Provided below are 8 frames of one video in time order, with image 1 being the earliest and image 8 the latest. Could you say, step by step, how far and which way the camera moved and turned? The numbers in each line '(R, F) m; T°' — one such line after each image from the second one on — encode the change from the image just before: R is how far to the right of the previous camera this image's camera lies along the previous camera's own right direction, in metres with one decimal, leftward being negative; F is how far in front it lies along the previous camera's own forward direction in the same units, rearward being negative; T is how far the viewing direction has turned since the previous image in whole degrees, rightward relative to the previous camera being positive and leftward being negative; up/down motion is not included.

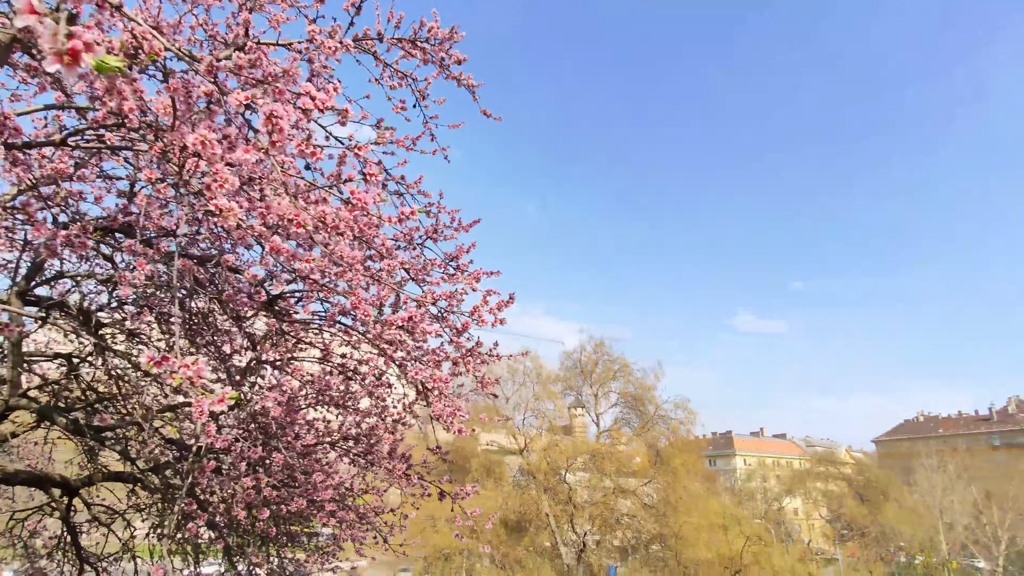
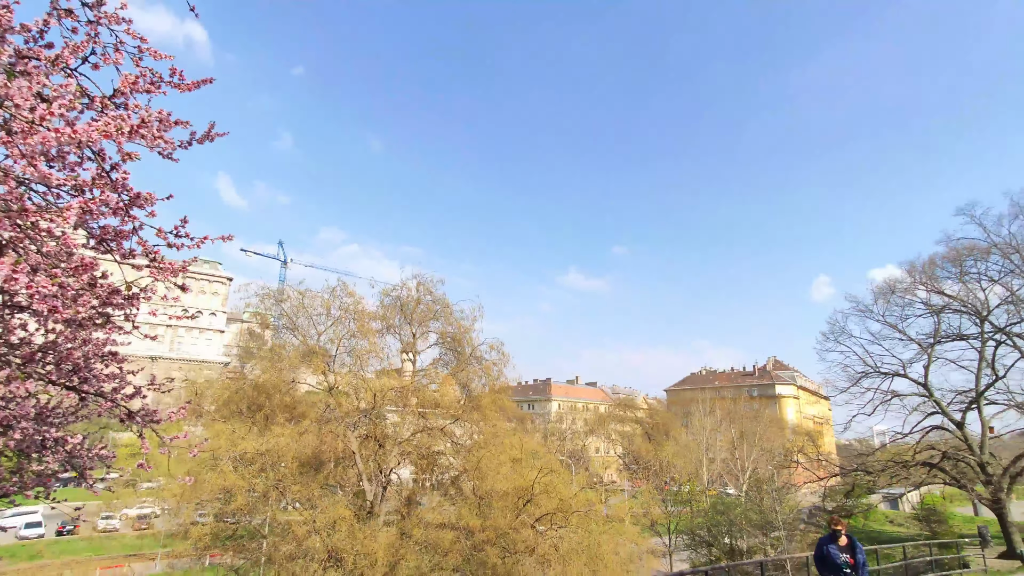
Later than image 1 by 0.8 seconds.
(+0.5, +0.3) m; +16°
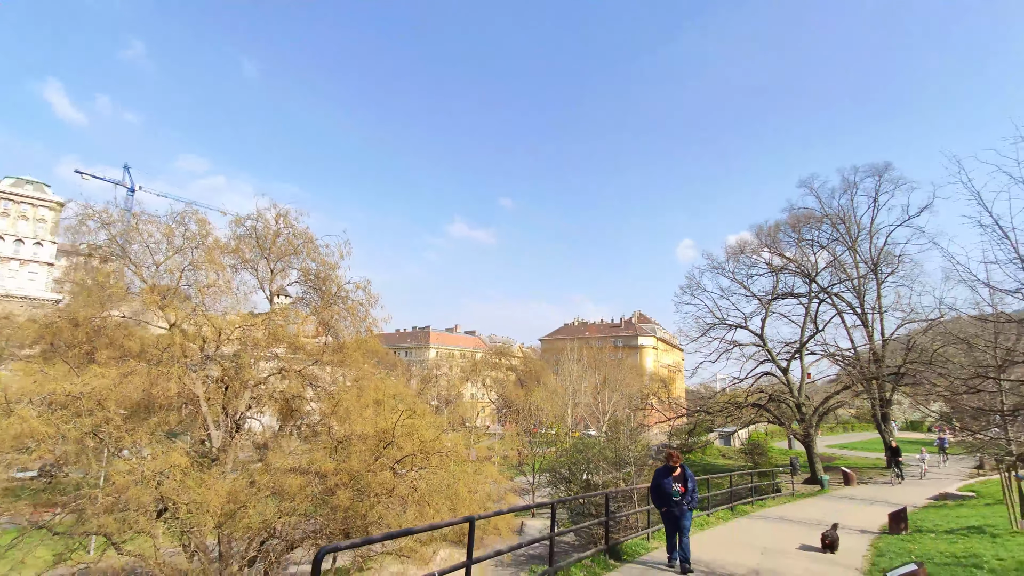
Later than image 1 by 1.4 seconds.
(+0.3, +0.4) m; +12°
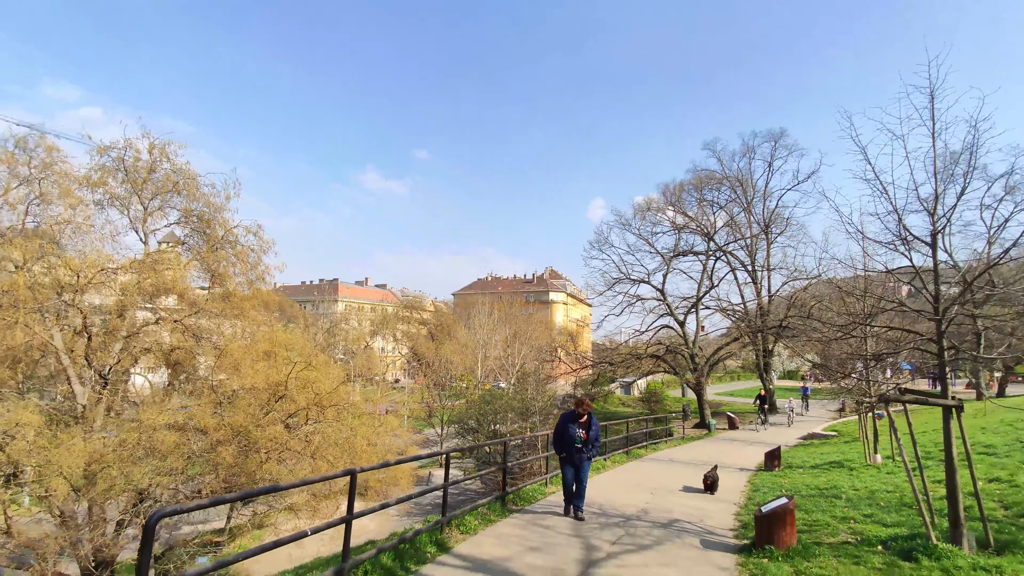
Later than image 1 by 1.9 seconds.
(+0.2, +0.3) m; +9°
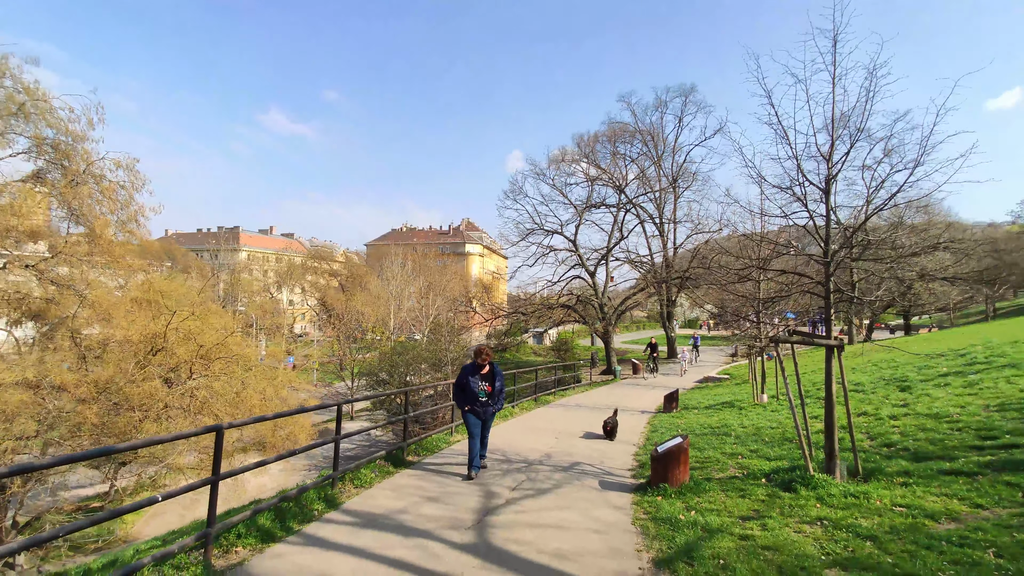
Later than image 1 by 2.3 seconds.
(+0.2, +0.4) m; +9°
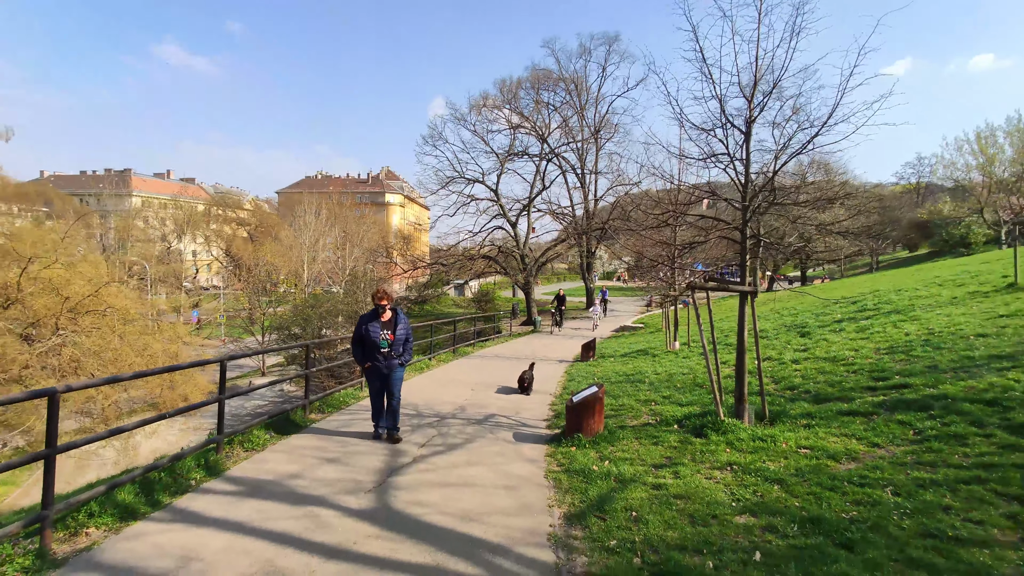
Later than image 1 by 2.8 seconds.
(+0.1, +0.4) m; +8°
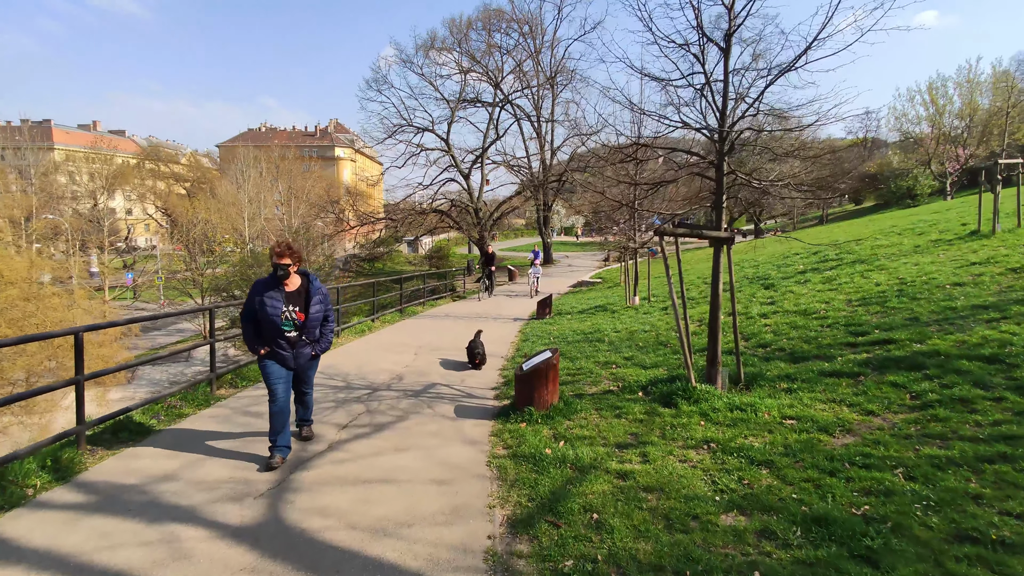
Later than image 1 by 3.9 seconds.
(+0.2, +0.9) m; +4°
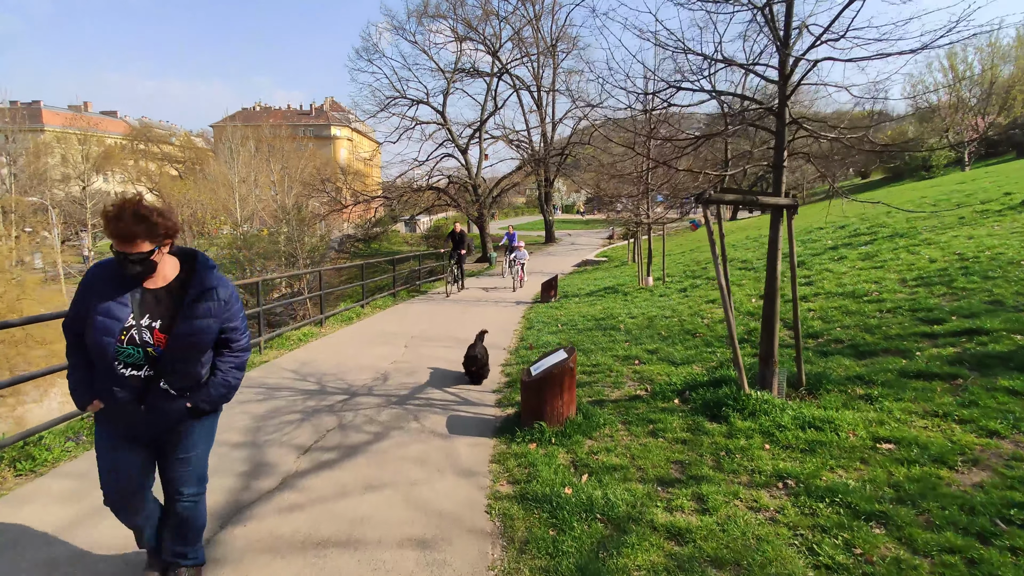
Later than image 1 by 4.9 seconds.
(0.0, +1.0) m; 0°
